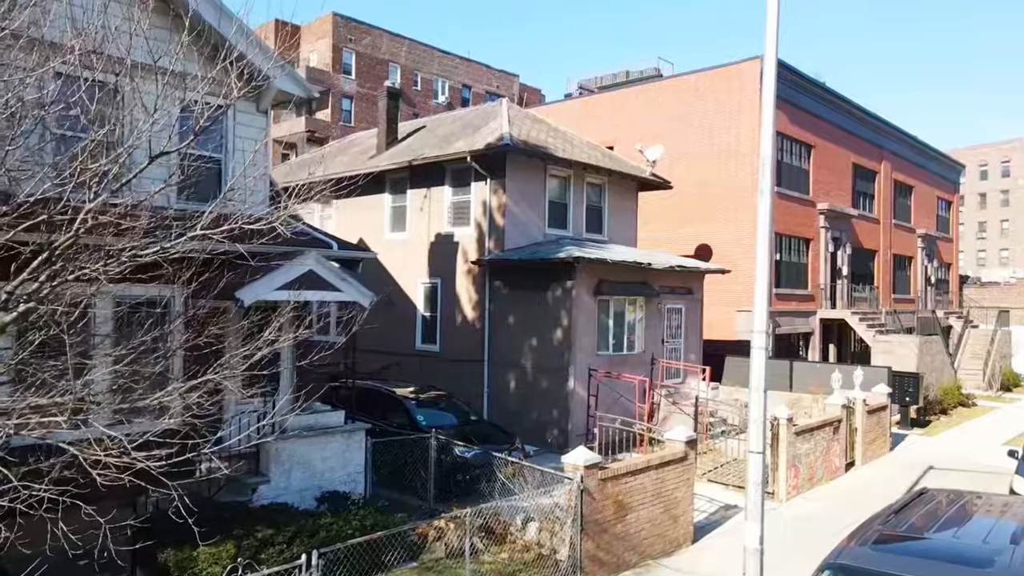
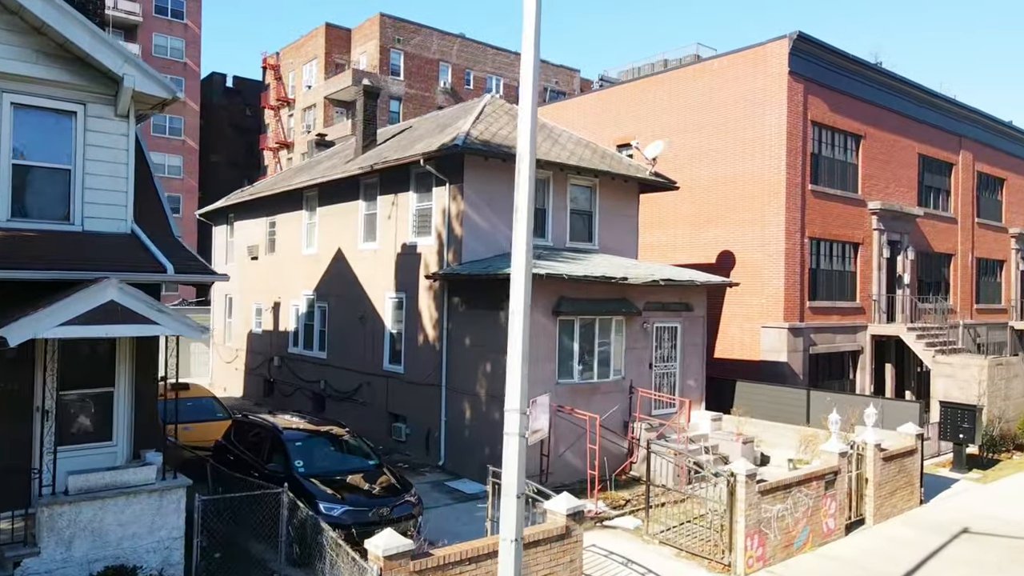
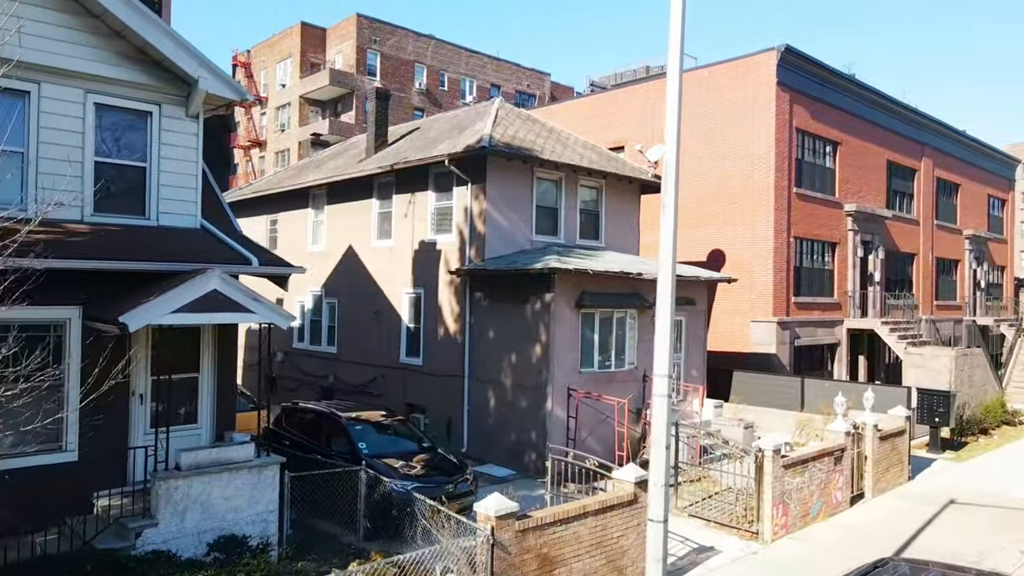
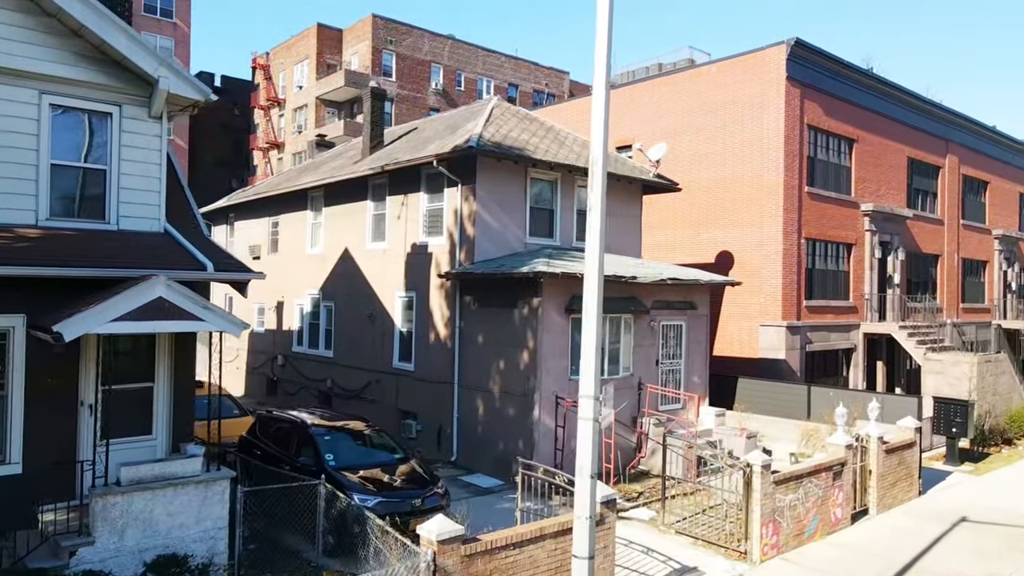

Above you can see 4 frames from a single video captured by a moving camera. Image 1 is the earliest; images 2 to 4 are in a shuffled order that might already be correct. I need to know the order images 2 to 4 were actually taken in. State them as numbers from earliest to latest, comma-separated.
3, 4, 2
